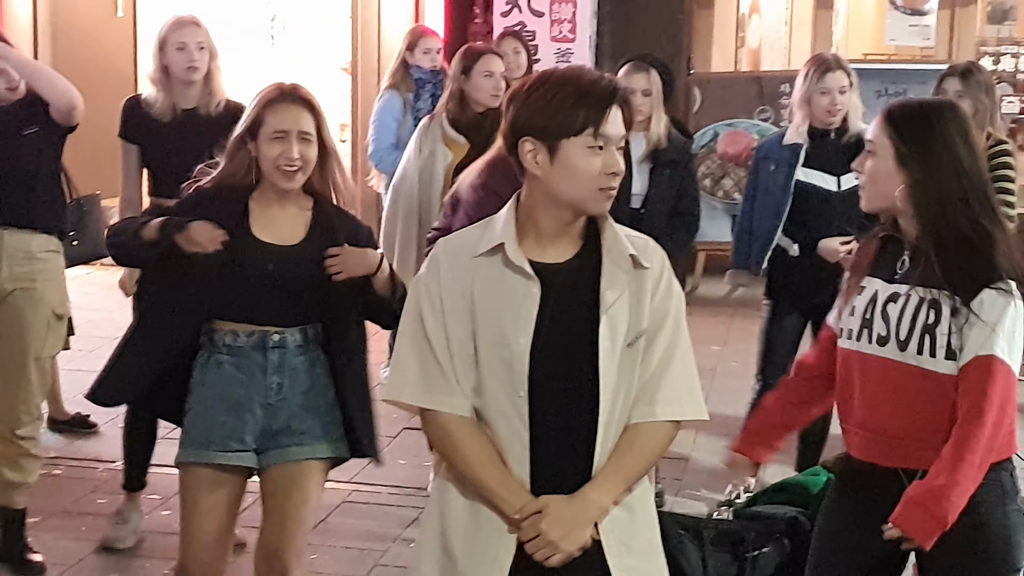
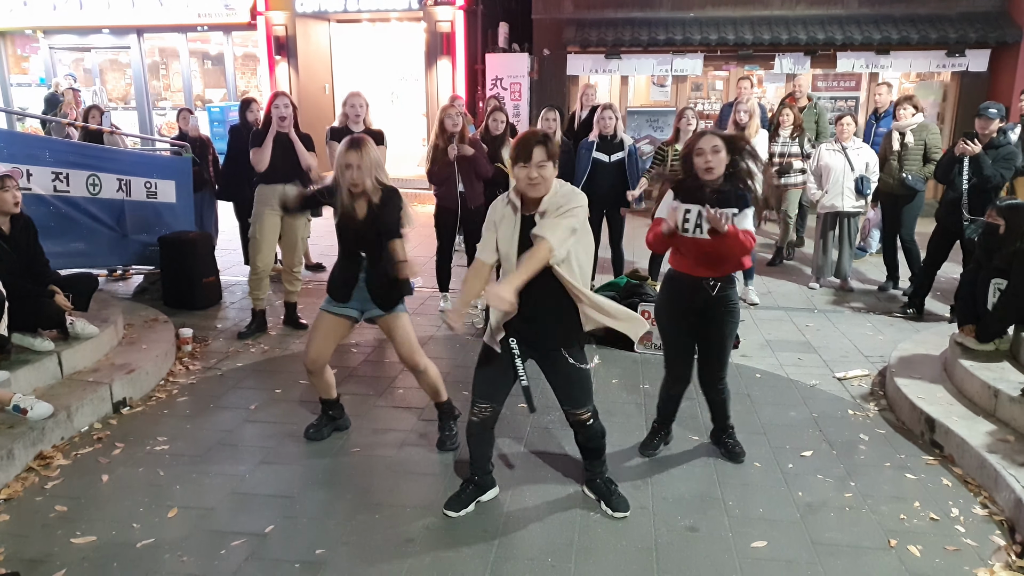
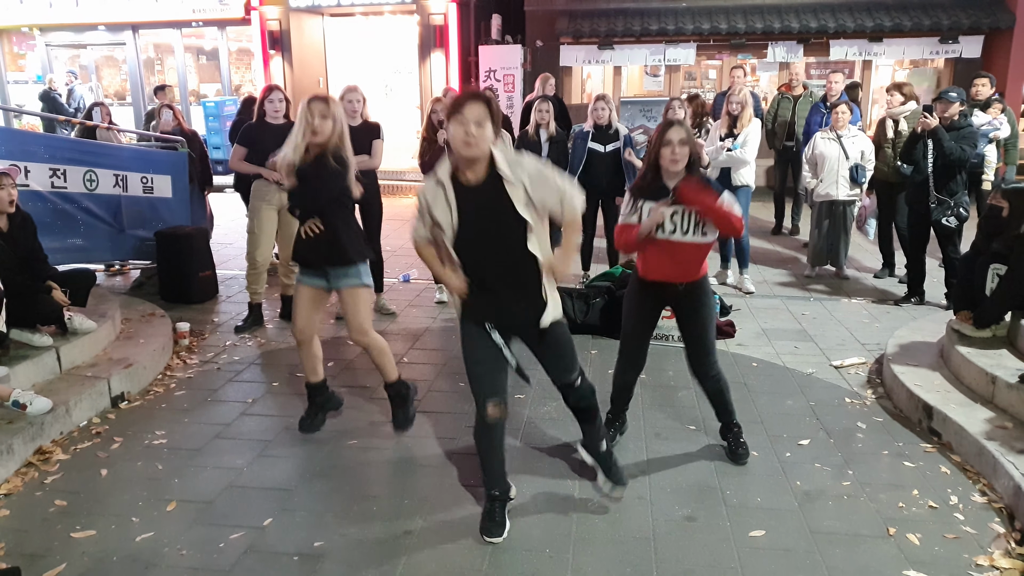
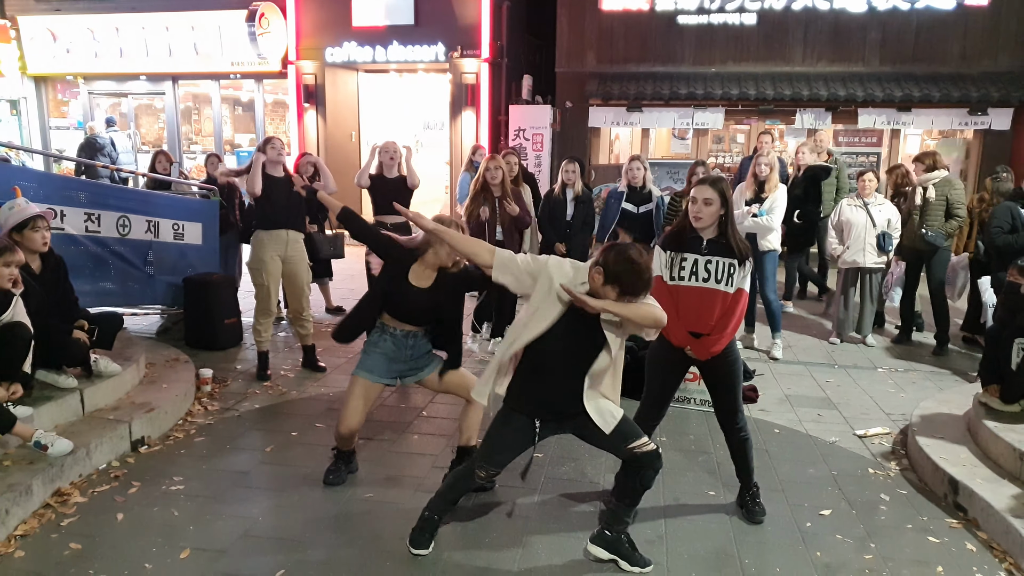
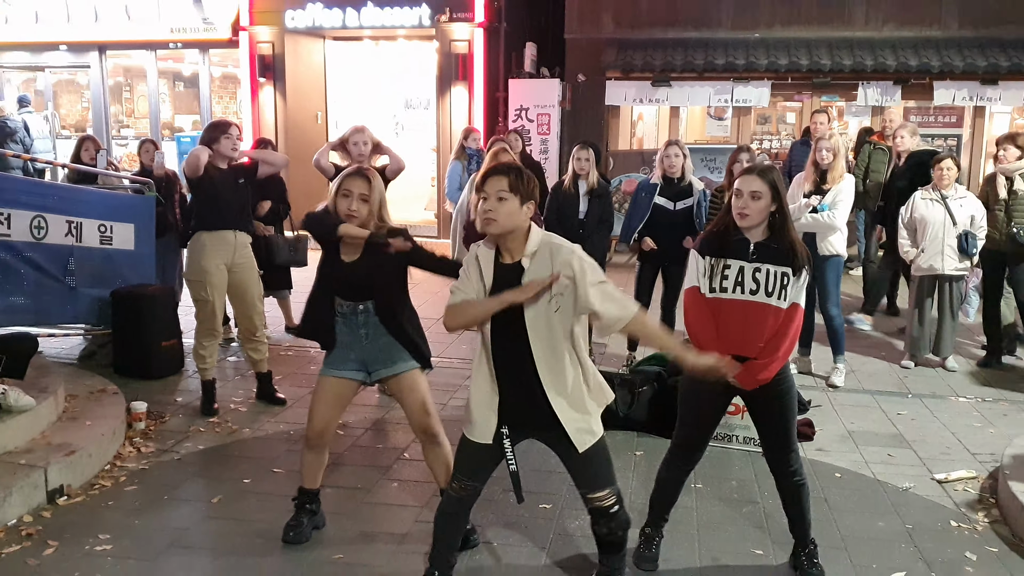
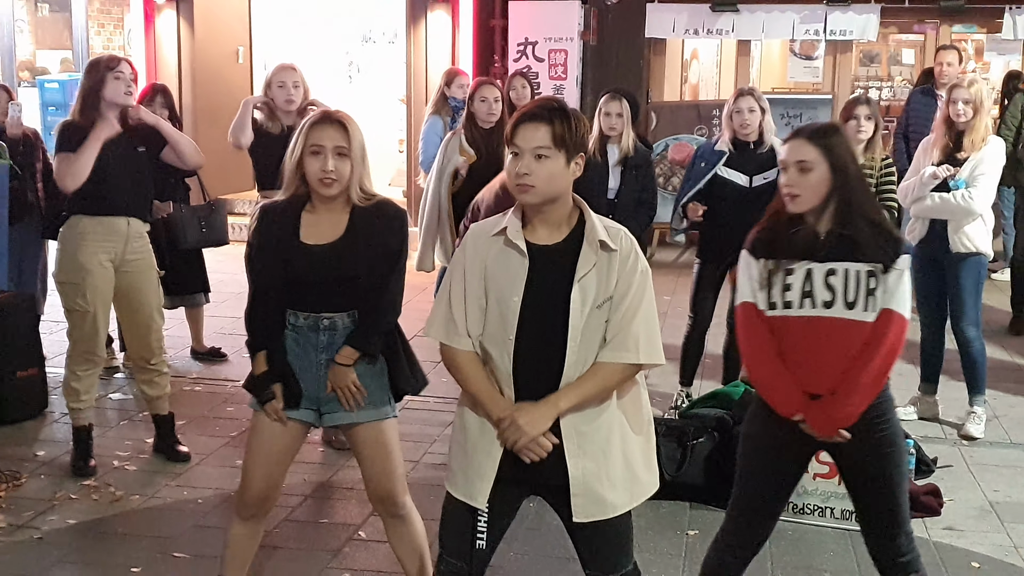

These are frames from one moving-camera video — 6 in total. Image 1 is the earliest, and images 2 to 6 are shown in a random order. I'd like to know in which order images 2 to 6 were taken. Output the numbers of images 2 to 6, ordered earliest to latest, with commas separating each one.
6, 5, 4, 2, 3
